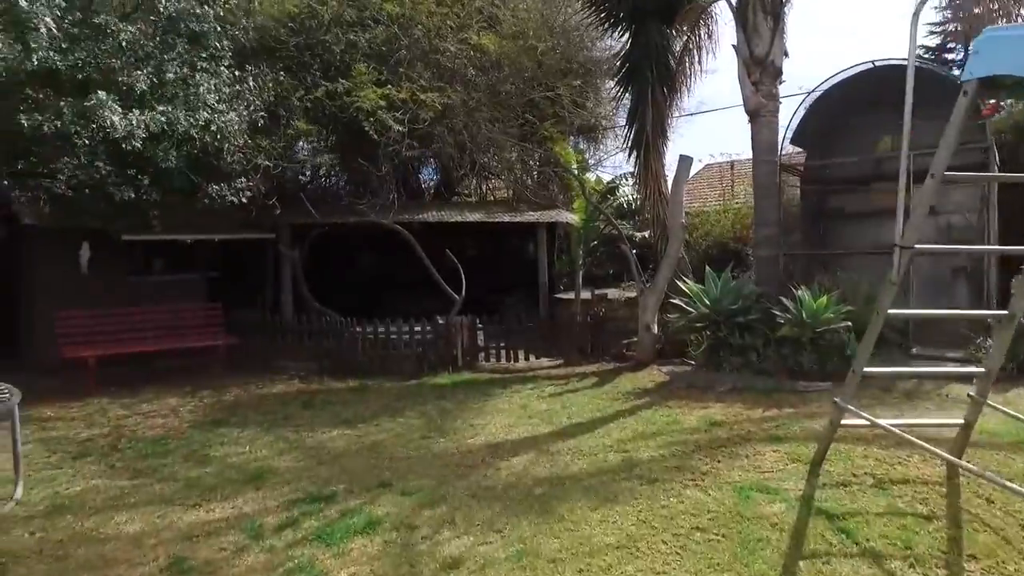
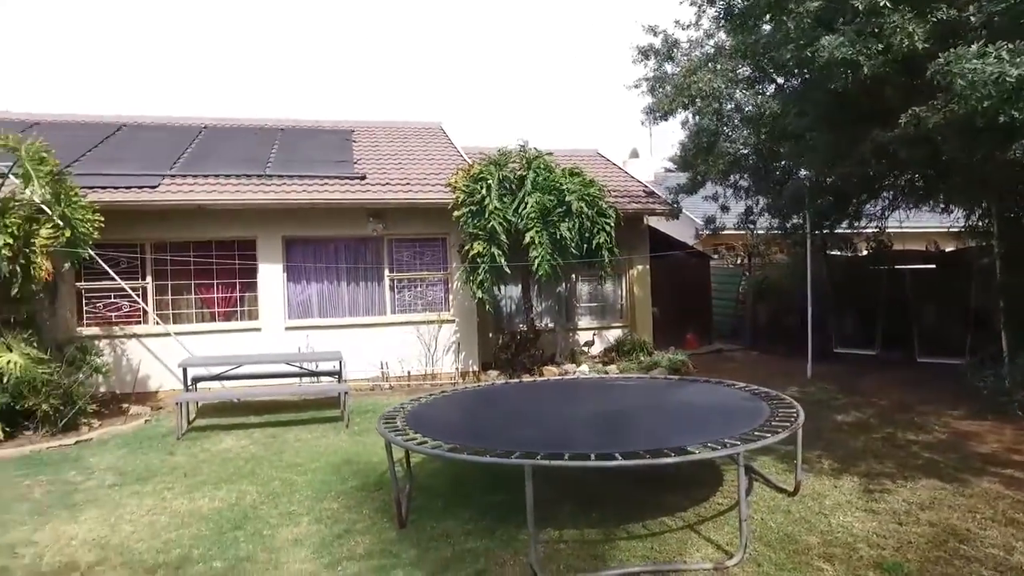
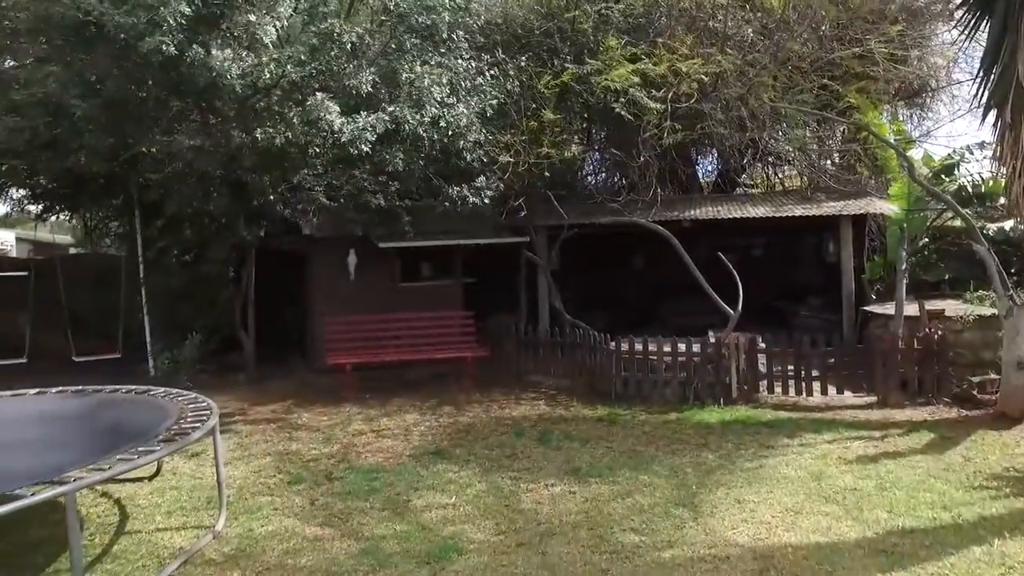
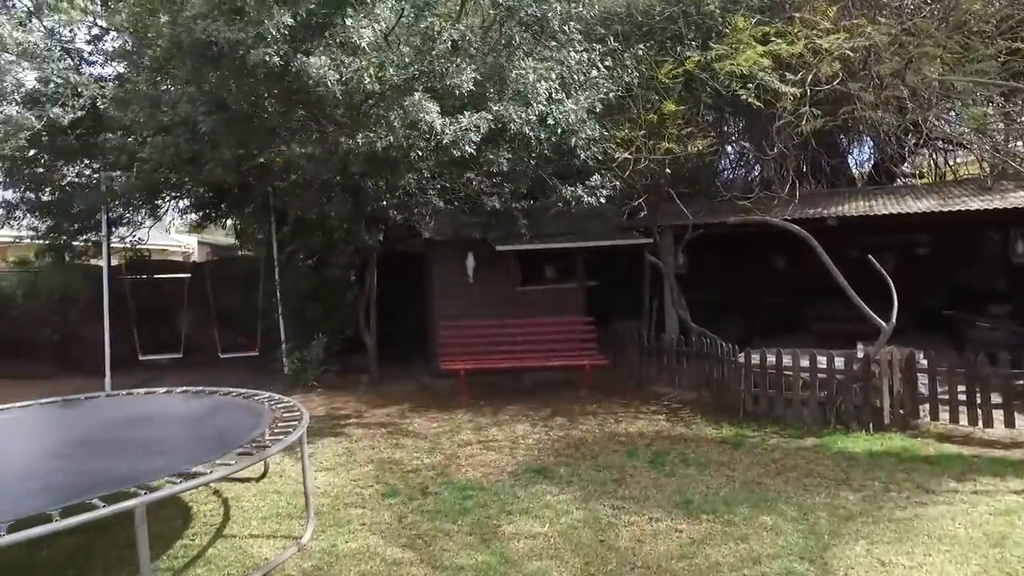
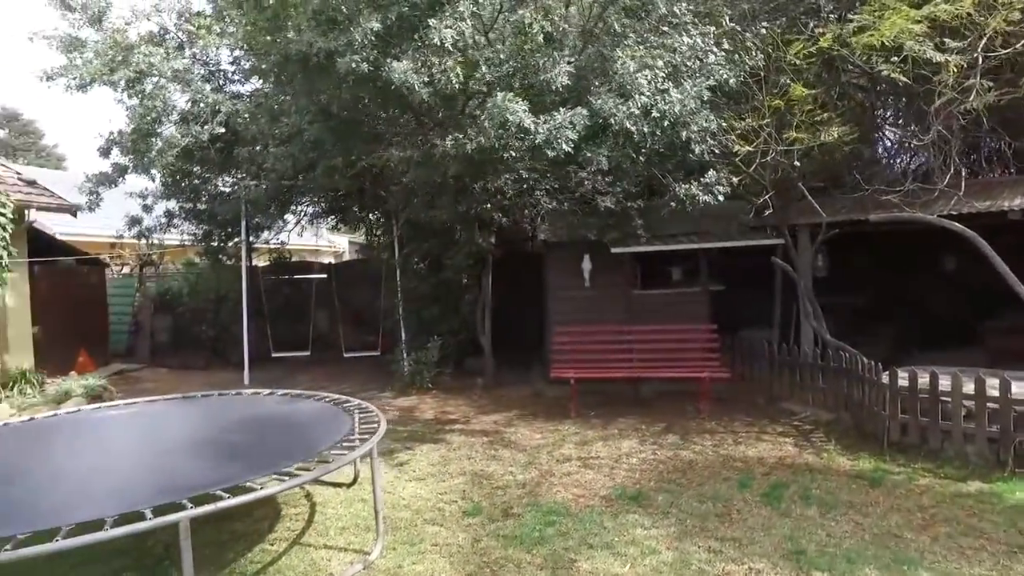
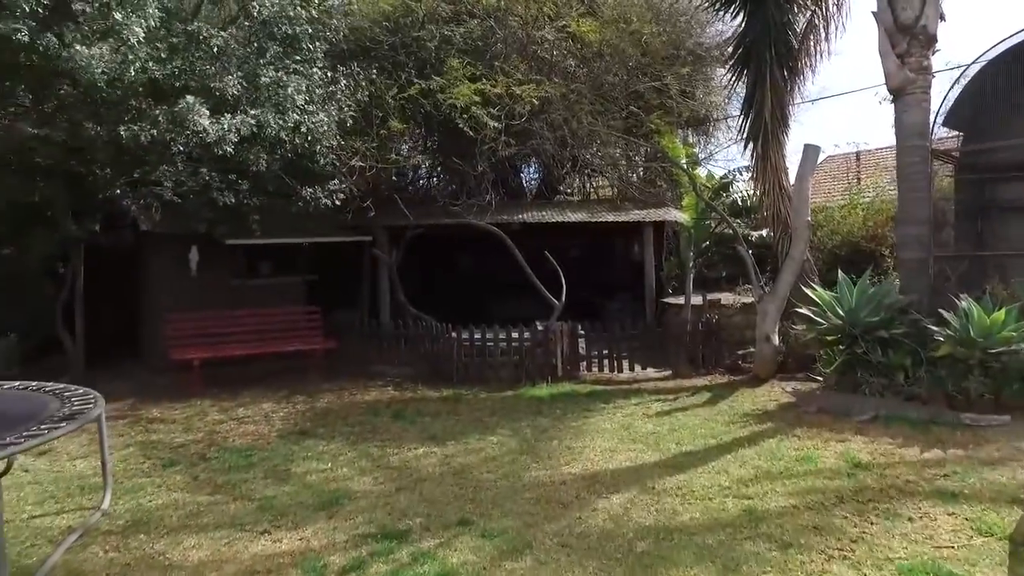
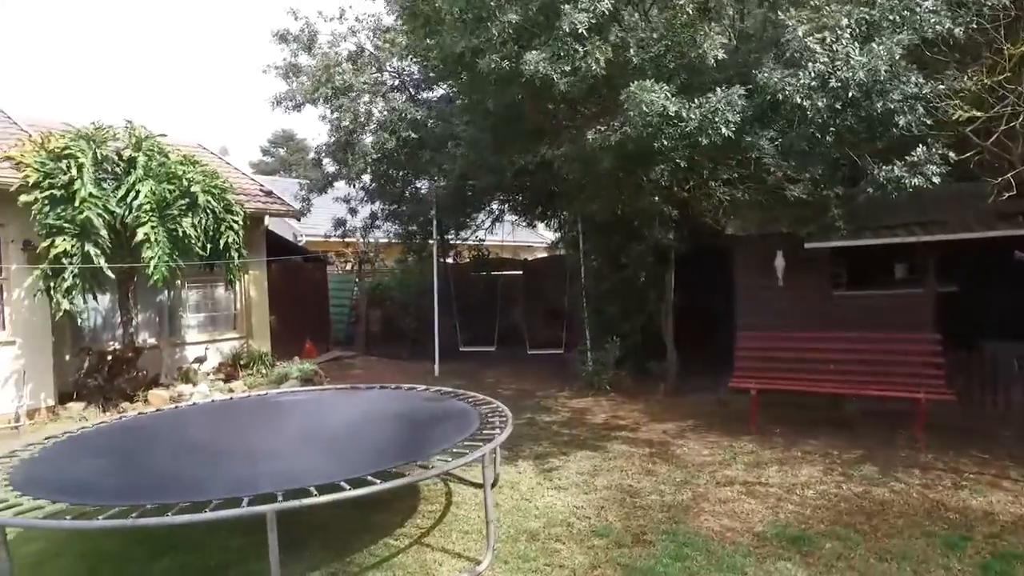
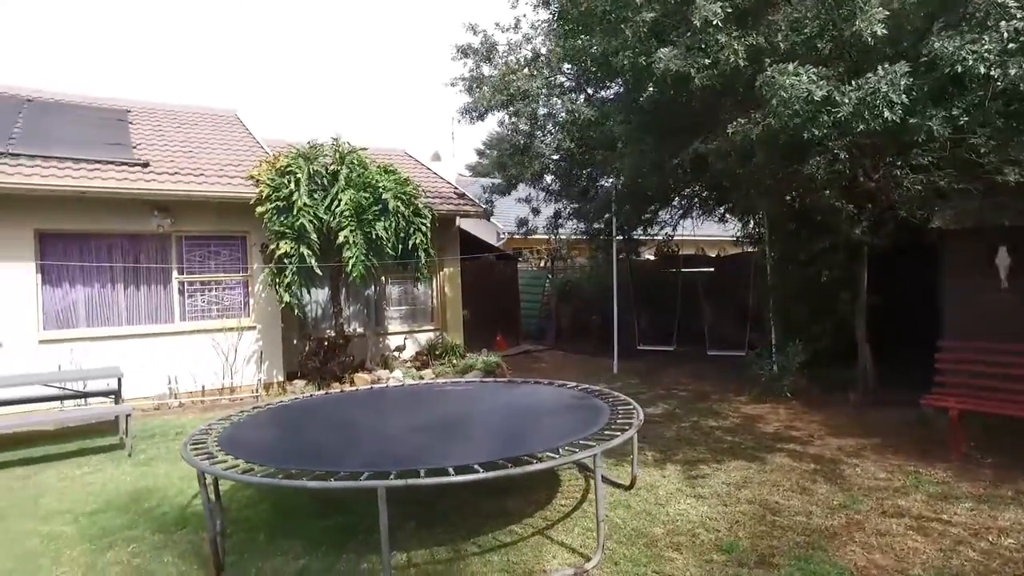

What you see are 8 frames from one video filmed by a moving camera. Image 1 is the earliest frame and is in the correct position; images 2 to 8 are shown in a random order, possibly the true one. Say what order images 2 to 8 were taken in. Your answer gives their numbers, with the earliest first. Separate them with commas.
6, 3, 4, 5, 7, 8, 2
